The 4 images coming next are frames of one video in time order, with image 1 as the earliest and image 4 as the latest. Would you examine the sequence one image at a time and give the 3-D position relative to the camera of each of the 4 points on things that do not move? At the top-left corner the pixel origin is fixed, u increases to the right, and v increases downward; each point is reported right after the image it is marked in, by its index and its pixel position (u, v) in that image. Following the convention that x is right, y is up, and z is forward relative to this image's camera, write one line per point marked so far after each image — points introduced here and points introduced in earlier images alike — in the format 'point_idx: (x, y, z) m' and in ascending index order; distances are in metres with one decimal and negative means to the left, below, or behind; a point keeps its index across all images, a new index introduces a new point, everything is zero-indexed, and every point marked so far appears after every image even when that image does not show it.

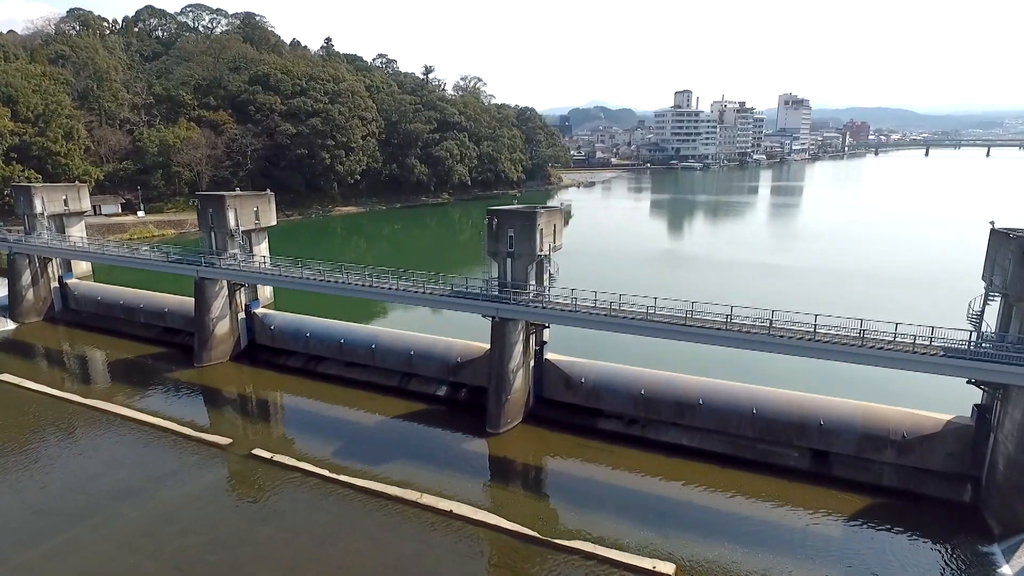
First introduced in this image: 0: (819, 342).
0: (+5.4, -1.0, +11.3) m
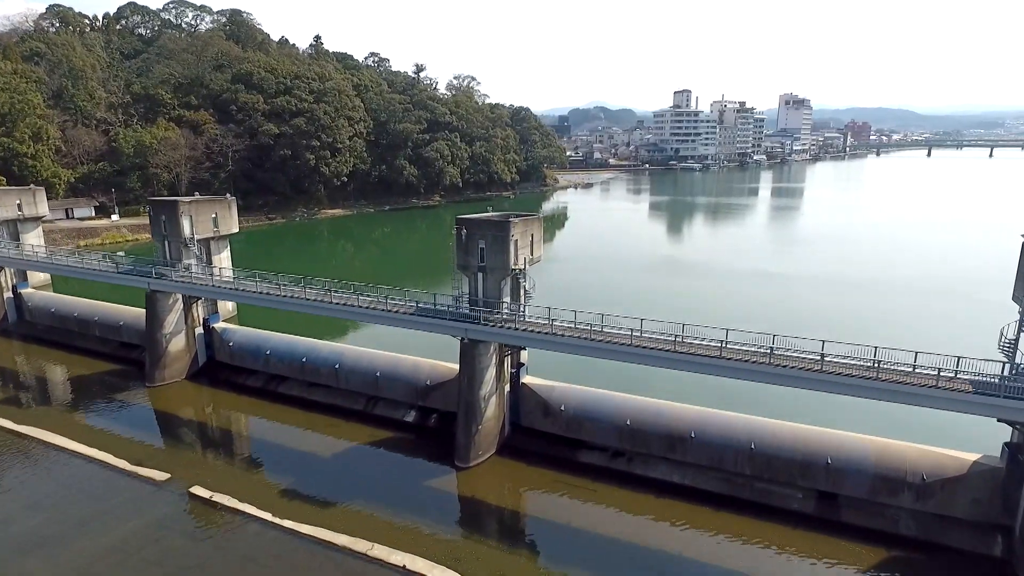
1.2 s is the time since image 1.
0: (+4.8, -1.3, +9.8) m
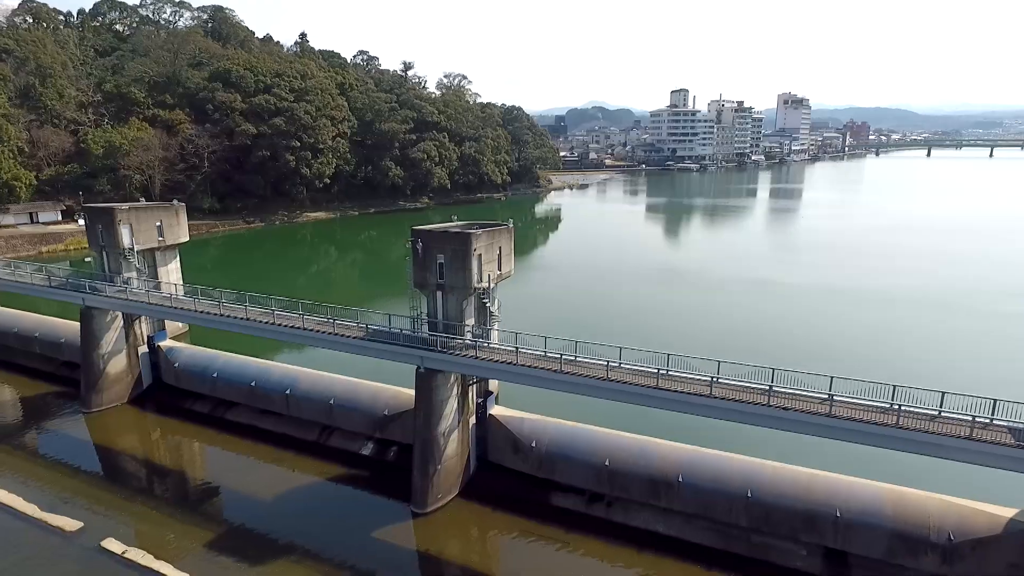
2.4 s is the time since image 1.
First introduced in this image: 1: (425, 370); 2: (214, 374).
0: (+4.2, -1.7, +8.3) m
1: (-1.5, -1.4, +11.1) m
2: (-7.1, -2.1, +15.3) m
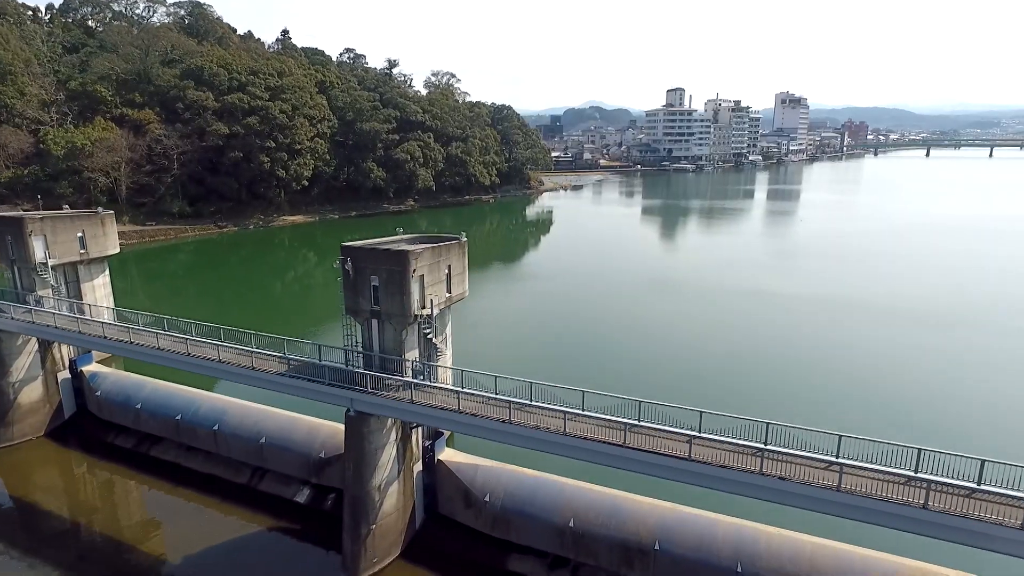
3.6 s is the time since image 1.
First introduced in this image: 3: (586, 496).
0: (+3.4, -2.1, +6.6) m
1: (-2.3, -1.8, +9.4) m
2: (-7.9, -2.5, +13.6) m
3: (+1.1, -3.1, +9.6) m
